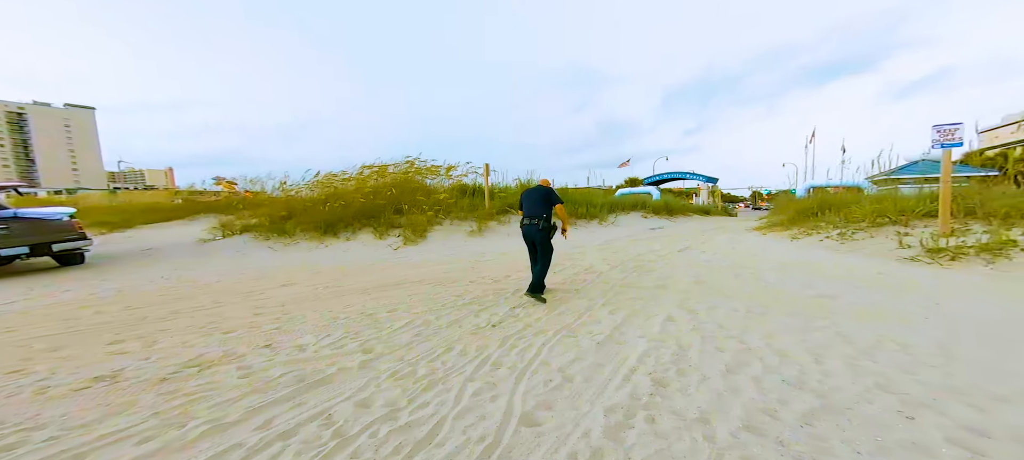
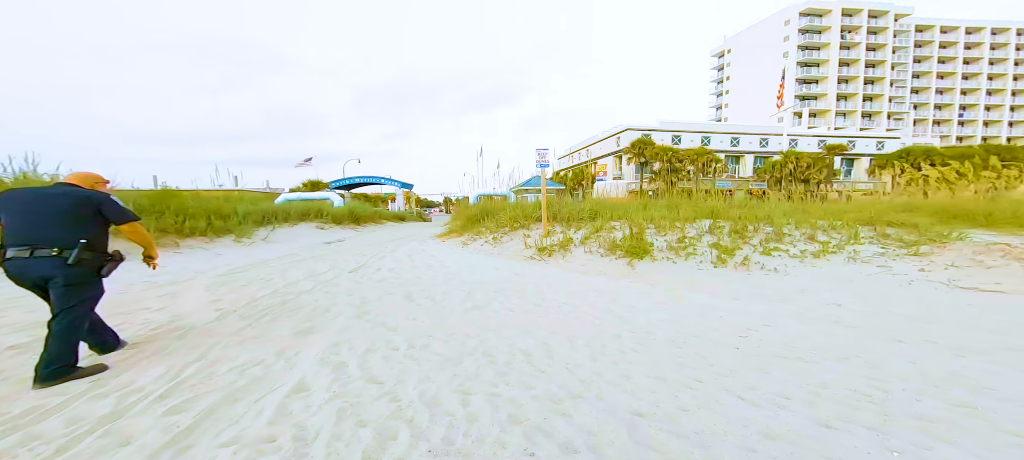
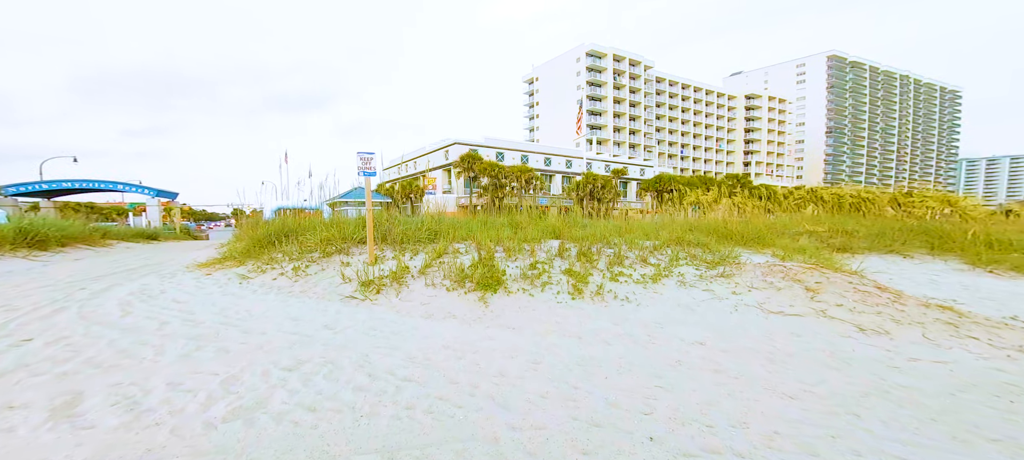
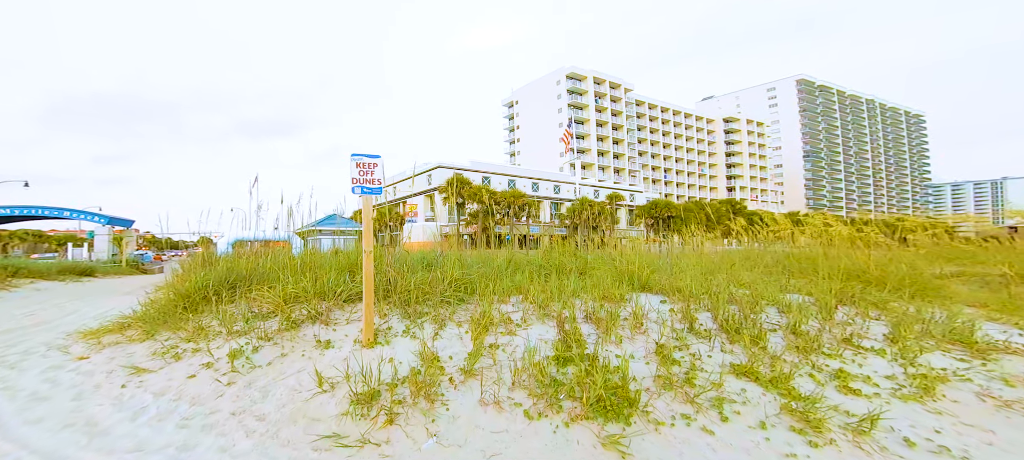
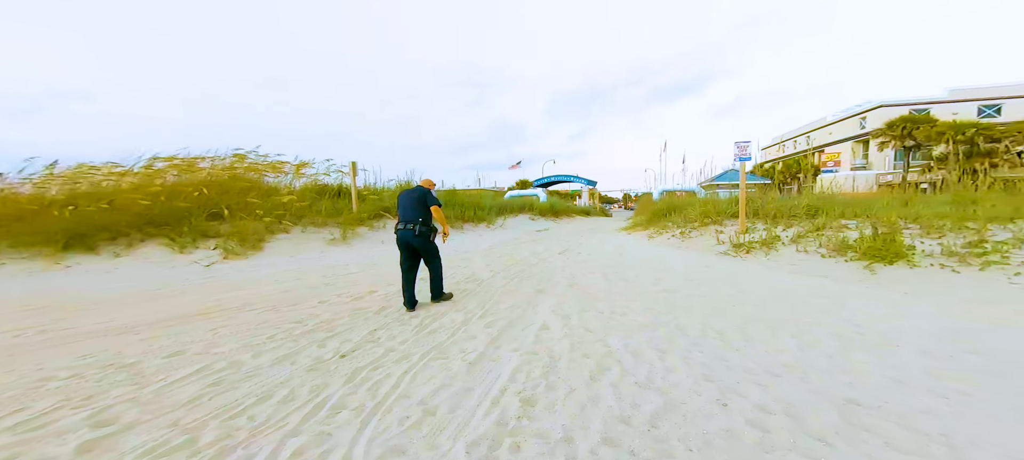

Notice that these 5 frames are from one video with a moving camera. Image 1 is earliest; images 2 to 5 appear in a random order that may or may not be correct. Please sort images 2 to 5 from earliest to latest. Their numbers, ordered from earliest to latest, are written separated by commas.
5, 2, 3, 4
